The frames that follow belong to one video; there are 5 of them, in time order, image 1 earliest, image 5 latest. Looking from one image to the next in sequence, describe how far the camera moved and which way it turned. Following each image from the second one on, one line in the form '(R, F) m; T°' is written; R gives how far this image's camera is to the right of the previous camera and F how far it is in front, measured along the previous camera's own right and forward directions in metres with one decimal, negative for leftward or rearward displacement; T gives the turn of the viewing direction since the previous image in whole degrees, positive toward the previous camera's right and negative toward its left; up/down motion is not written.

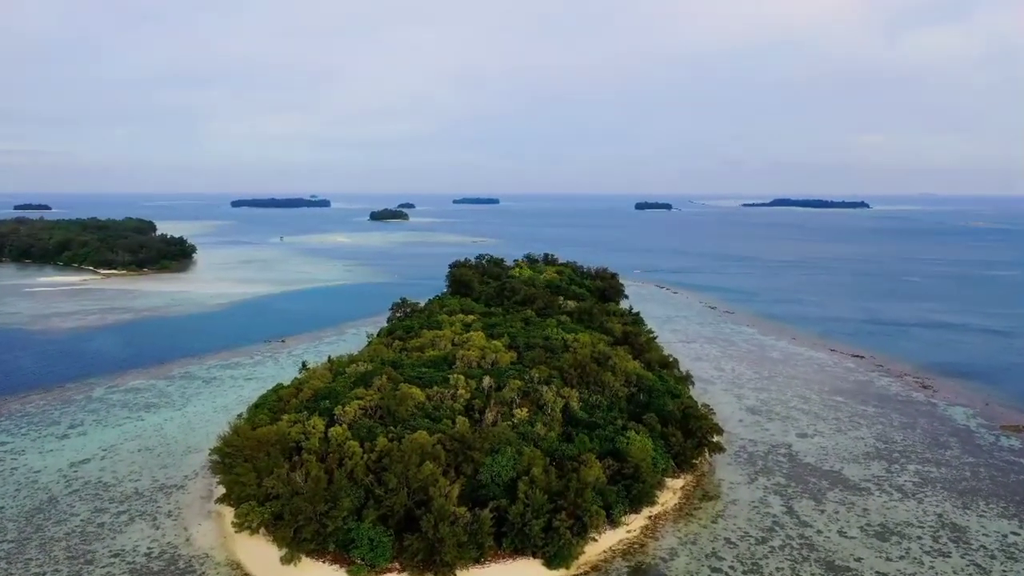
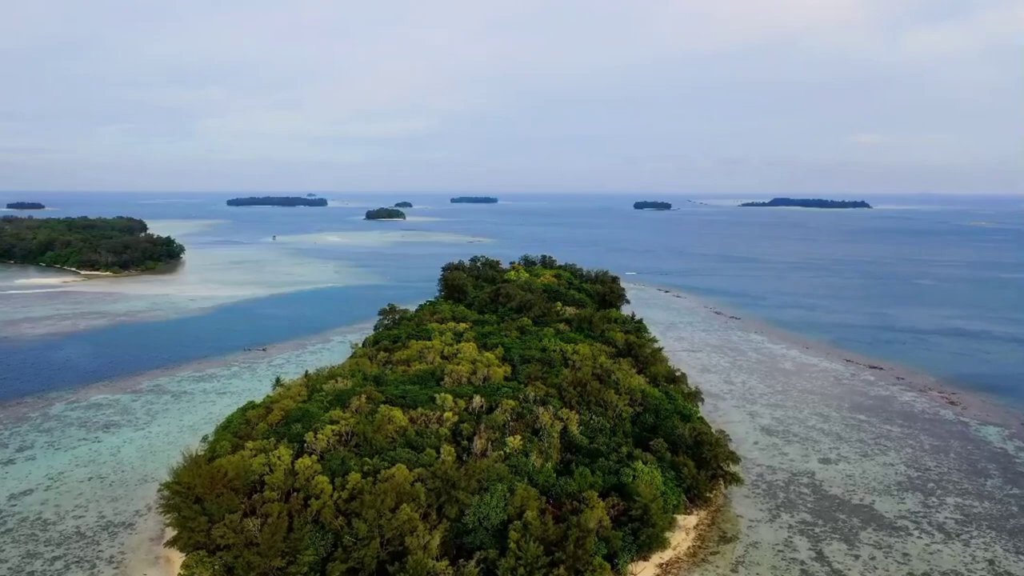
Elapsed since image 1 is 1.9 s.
(+0.1, +1.7) m; 0°
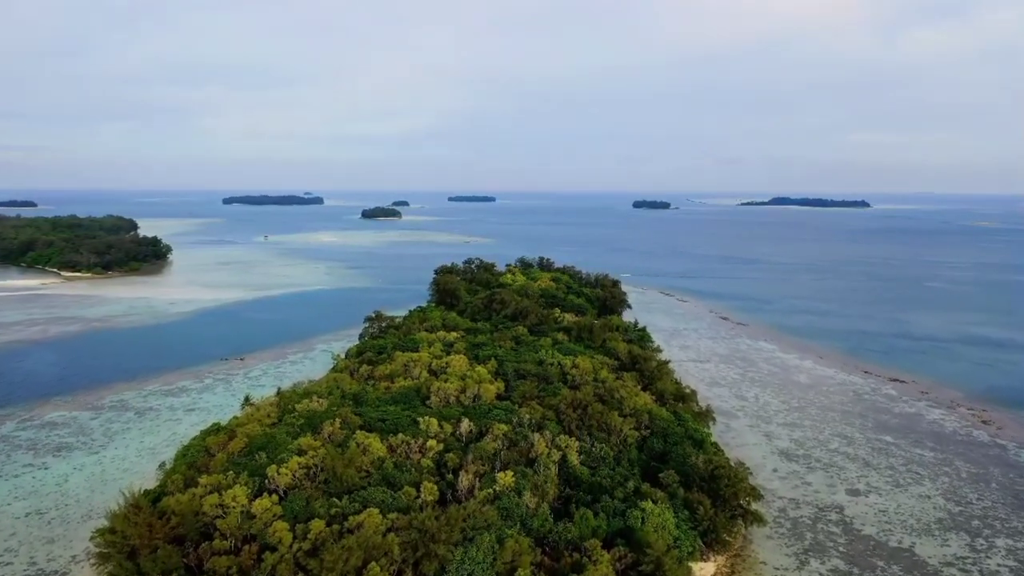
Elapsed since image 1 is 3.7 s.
(+0.1, +1.7) m; 0°
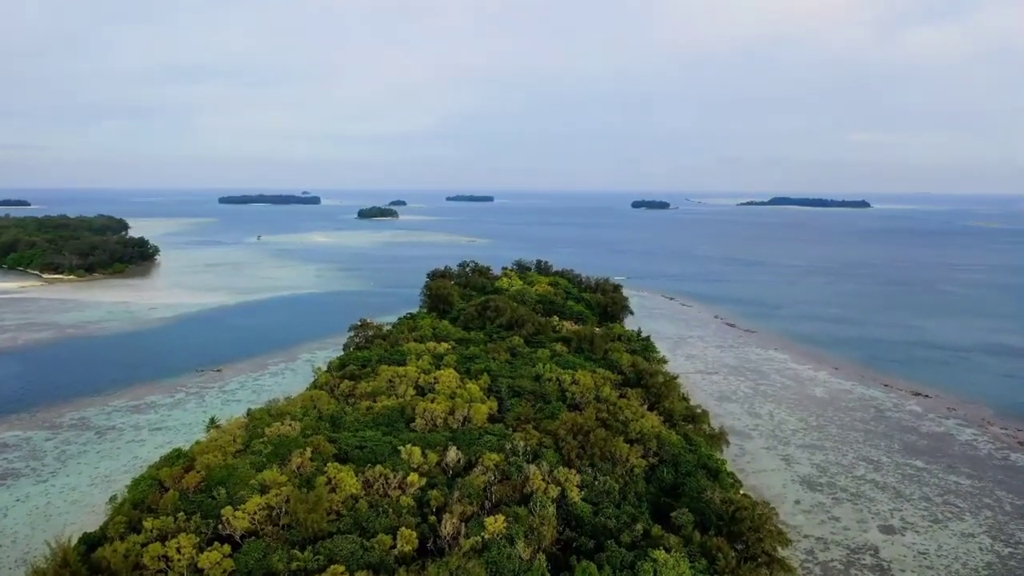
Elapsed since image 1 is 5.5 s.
(+0.1, +1.6) m; 0°
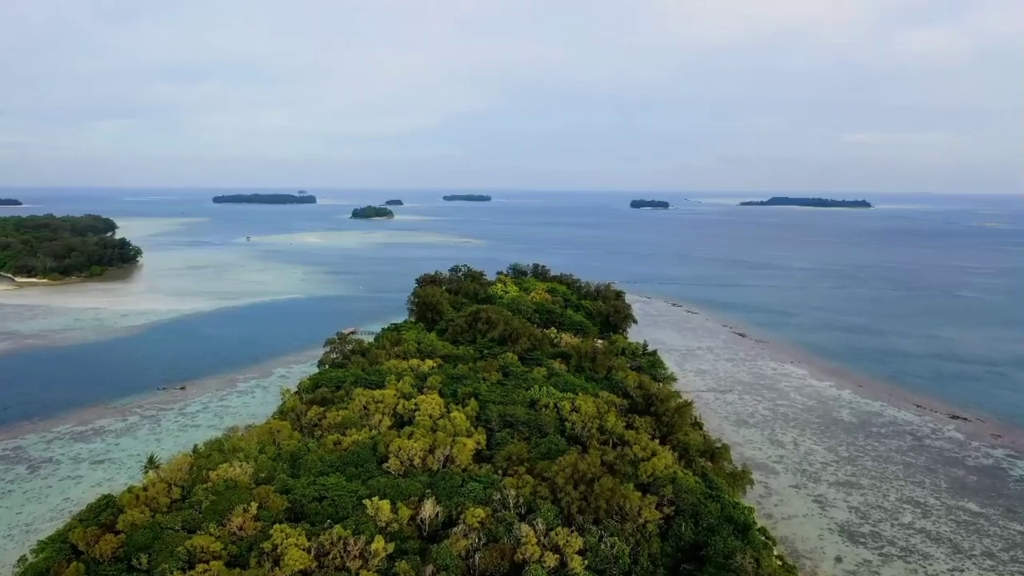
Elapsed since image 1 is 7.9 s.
(+0.2, +2.2) m; 0°
